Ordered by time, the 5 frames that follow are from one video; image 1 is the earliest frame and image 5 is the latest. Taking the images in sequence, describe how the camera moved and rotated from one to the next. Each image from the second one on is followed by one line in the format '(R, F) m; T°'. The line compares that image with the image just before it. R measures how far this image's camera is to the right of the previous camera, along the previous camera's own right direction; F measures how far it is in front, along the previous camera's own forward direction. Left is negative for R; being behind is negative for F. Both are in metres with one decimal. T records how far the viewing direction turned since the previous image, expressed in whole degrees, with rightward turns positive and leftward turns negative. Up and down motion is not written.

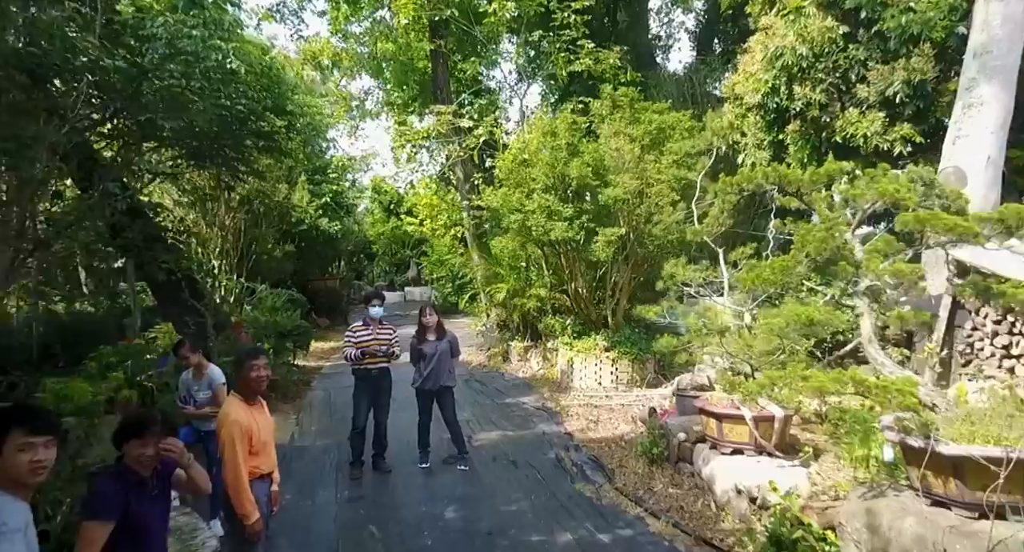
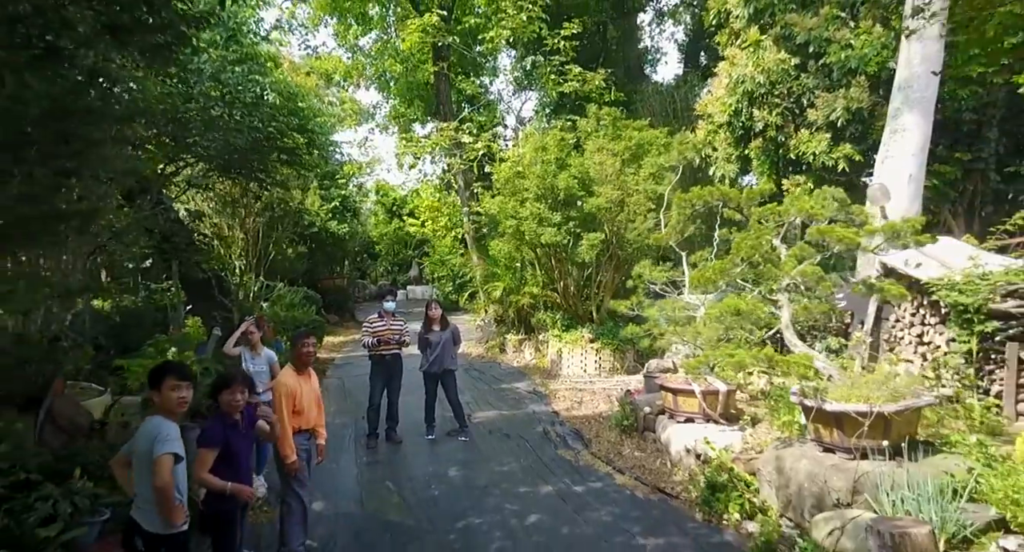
(+0.1, -1.0) m; 0°
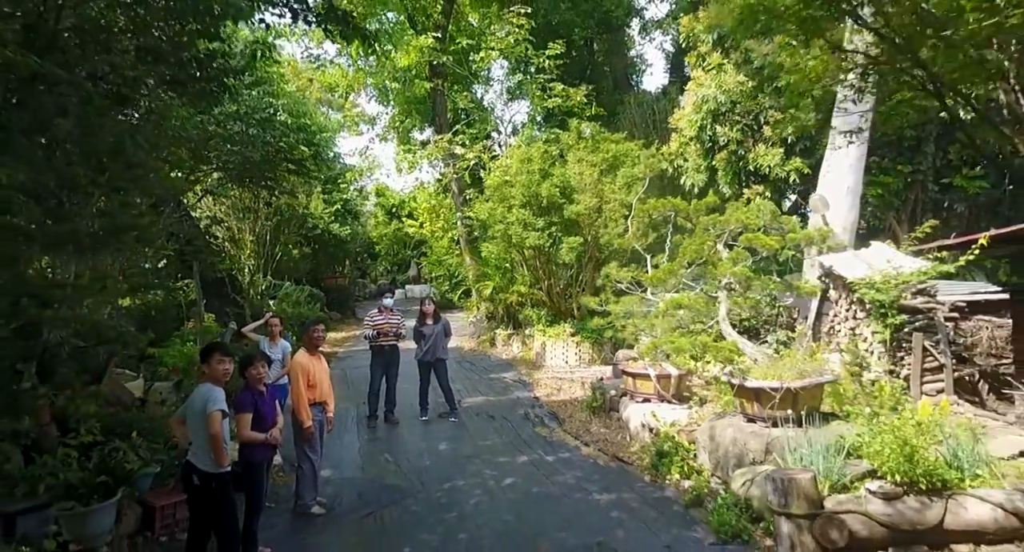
(+0.2, -0.9) m; 0°
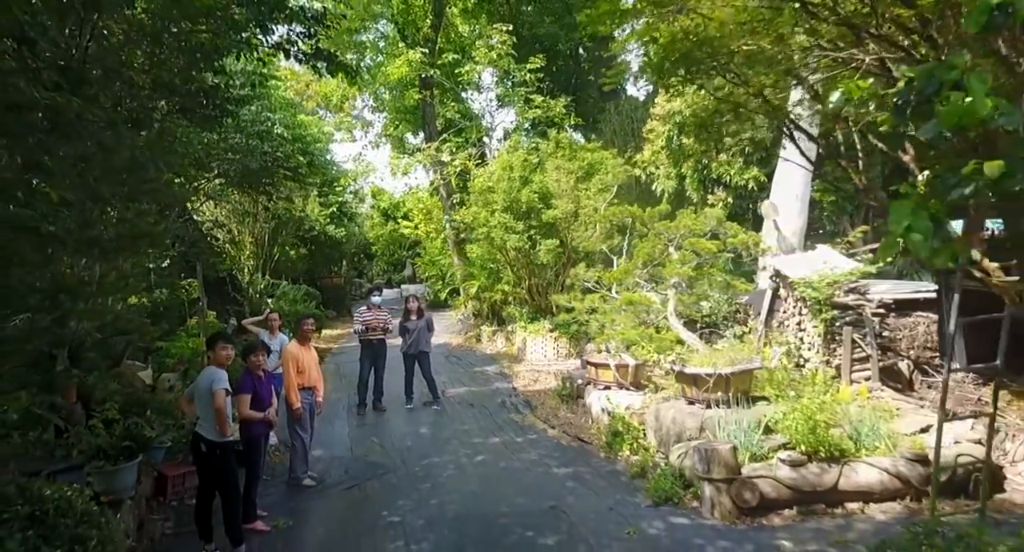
(+0.3, -0.7) m; 0°
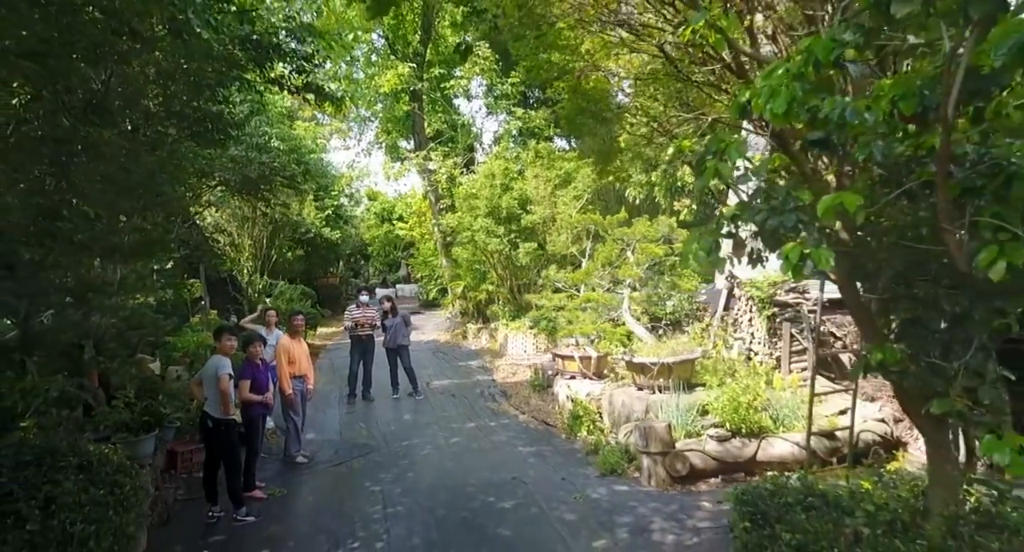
(+0.3, -0.7) m; 0°
